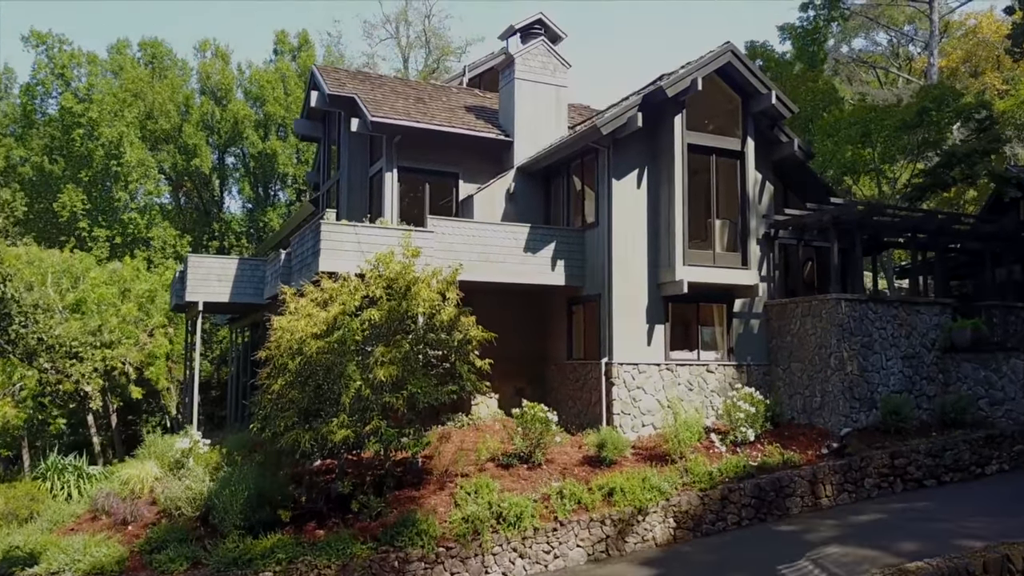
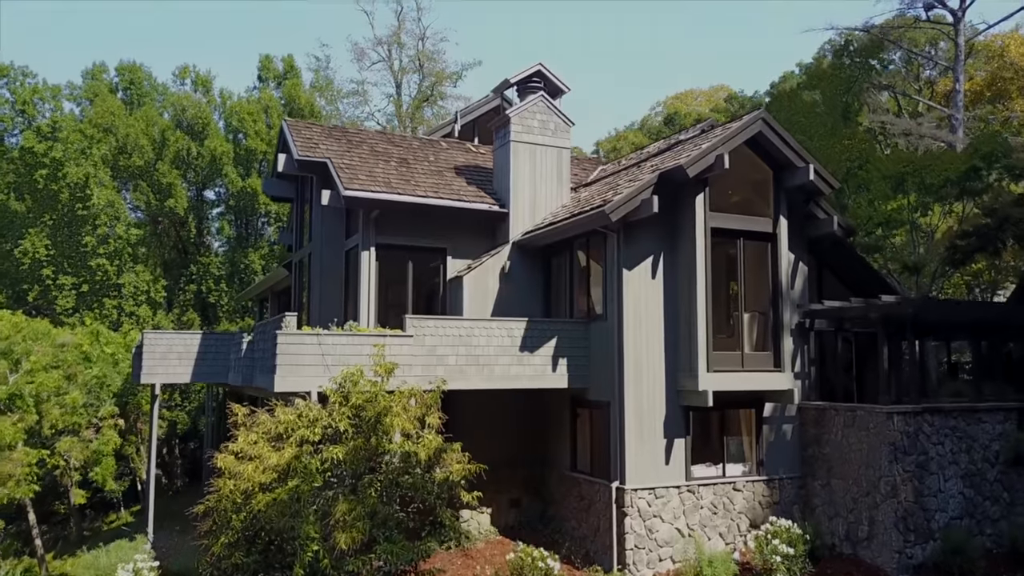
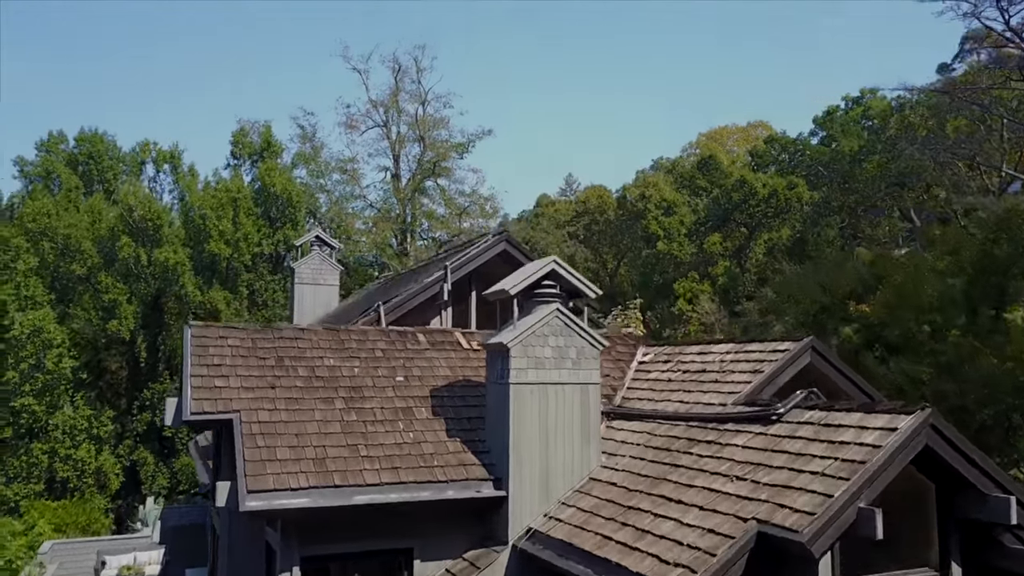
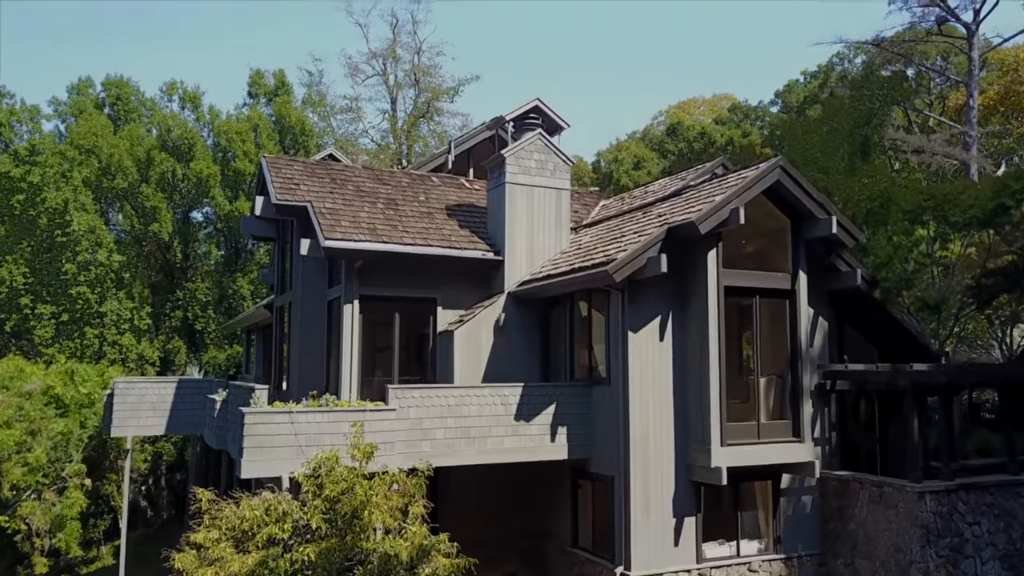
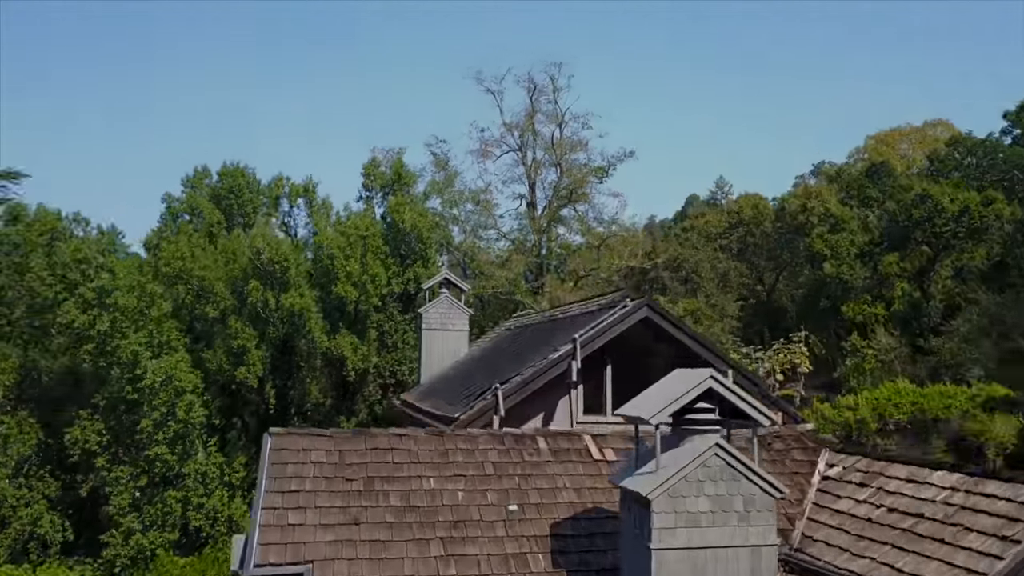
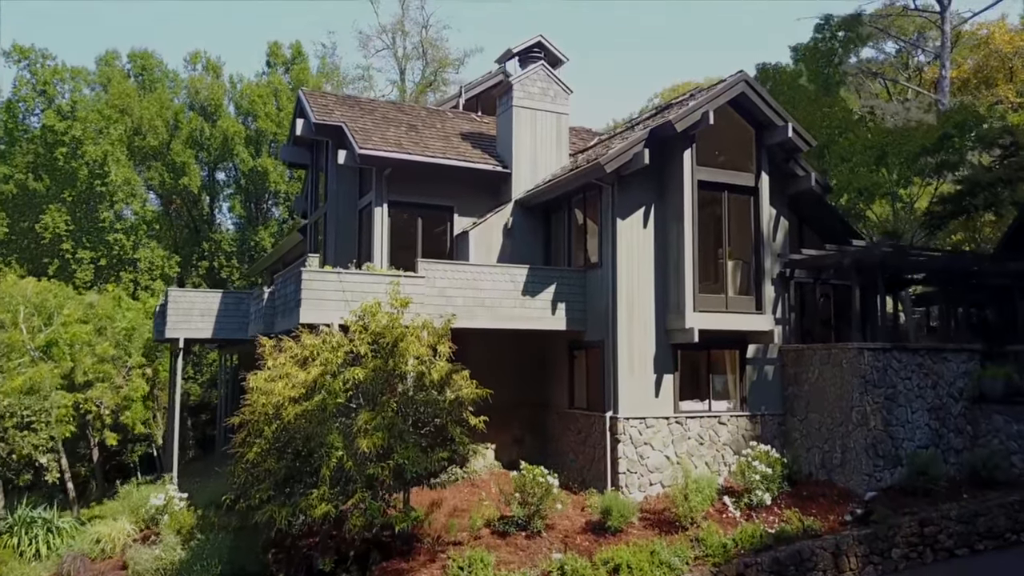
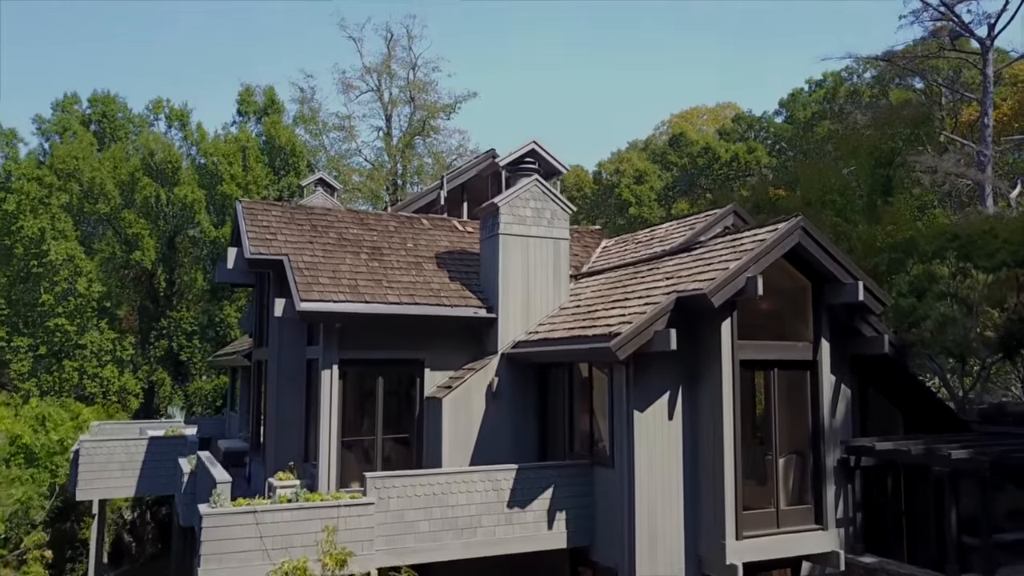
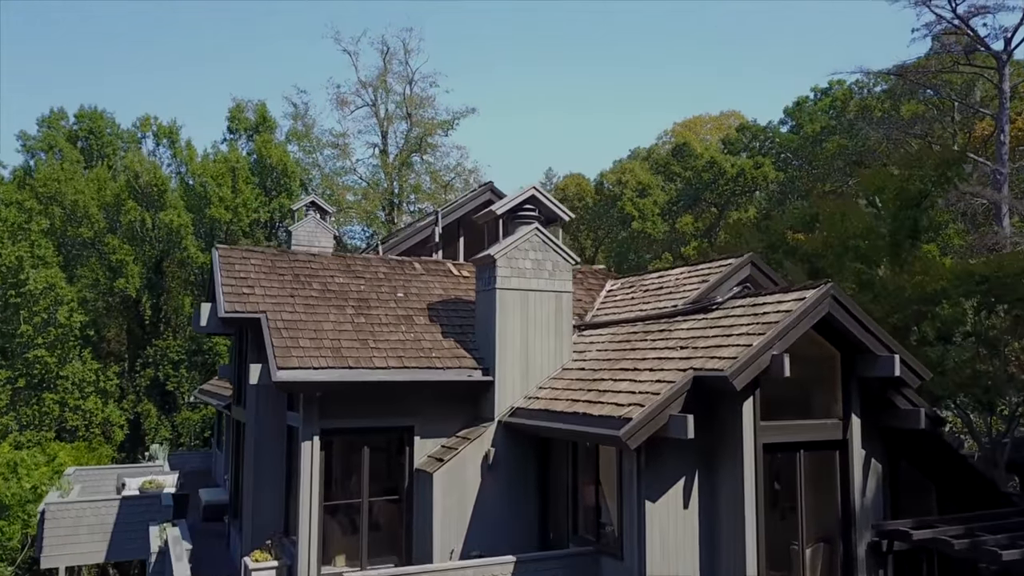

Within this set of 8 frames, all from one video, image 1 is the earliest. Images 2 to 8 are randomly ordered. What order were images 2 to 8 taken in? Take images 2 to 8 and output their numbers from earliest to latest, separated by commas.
6, 2, 4, 7, 8, 3, 5
